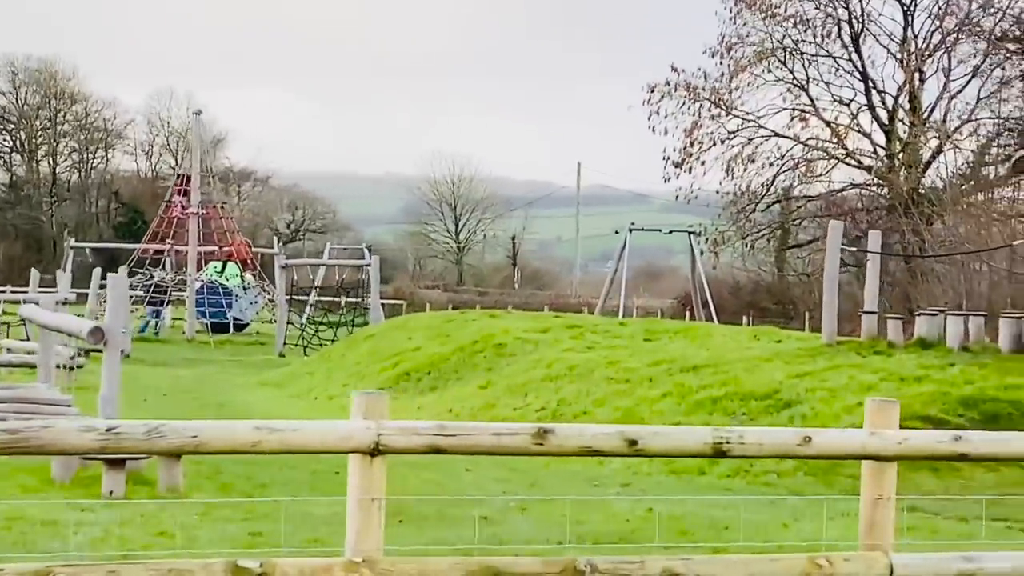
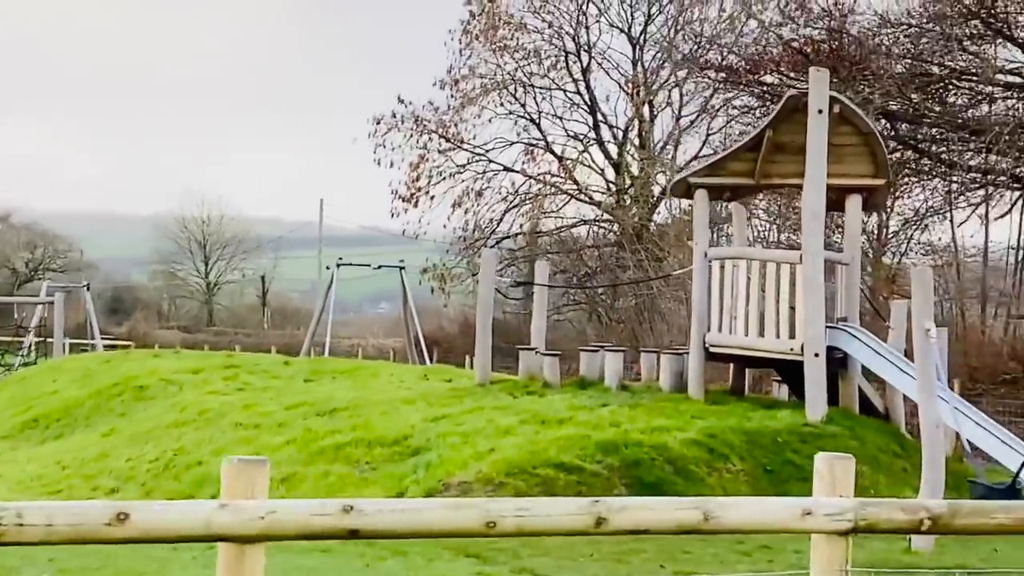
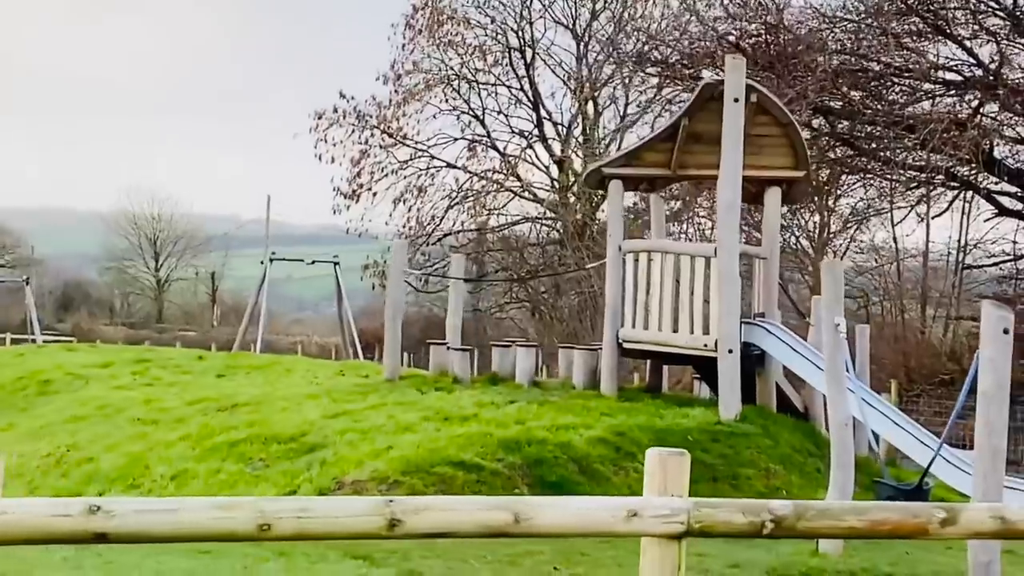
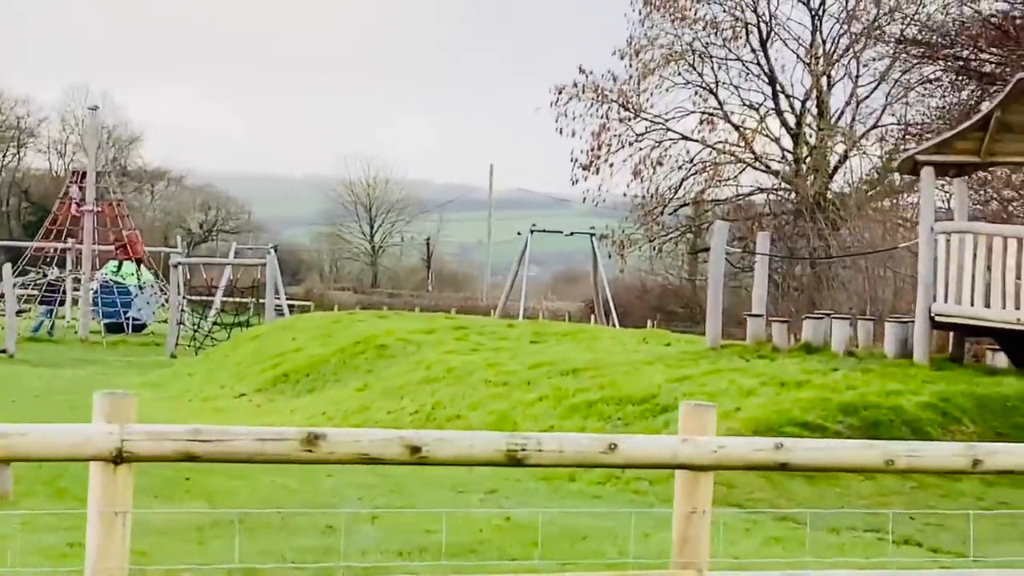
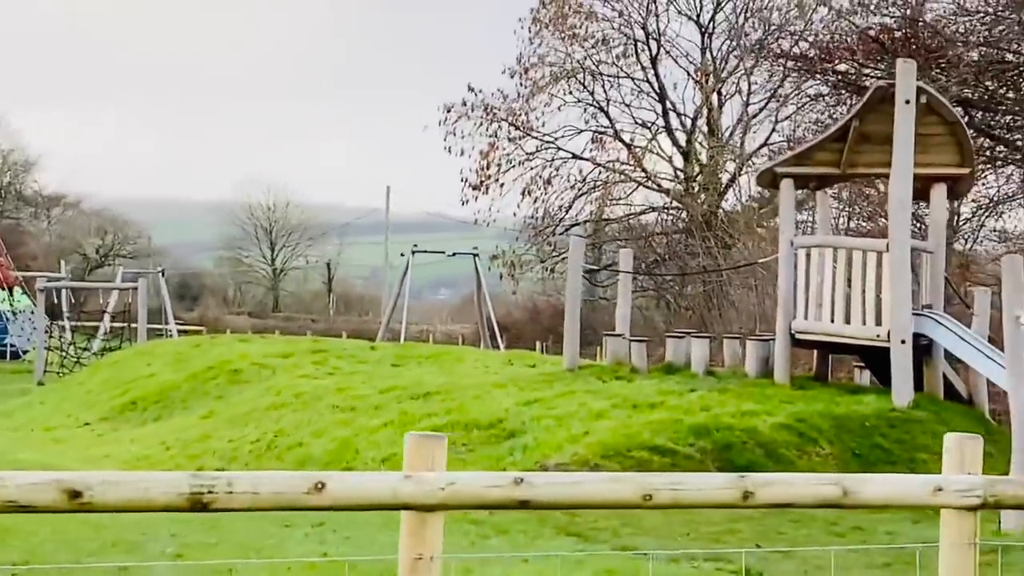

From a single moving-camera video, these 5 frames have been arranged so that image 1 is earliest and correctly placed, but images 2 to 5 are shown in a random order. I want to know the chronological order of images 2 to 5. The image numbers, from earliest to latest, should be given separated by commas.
4, 5, 2, 3
